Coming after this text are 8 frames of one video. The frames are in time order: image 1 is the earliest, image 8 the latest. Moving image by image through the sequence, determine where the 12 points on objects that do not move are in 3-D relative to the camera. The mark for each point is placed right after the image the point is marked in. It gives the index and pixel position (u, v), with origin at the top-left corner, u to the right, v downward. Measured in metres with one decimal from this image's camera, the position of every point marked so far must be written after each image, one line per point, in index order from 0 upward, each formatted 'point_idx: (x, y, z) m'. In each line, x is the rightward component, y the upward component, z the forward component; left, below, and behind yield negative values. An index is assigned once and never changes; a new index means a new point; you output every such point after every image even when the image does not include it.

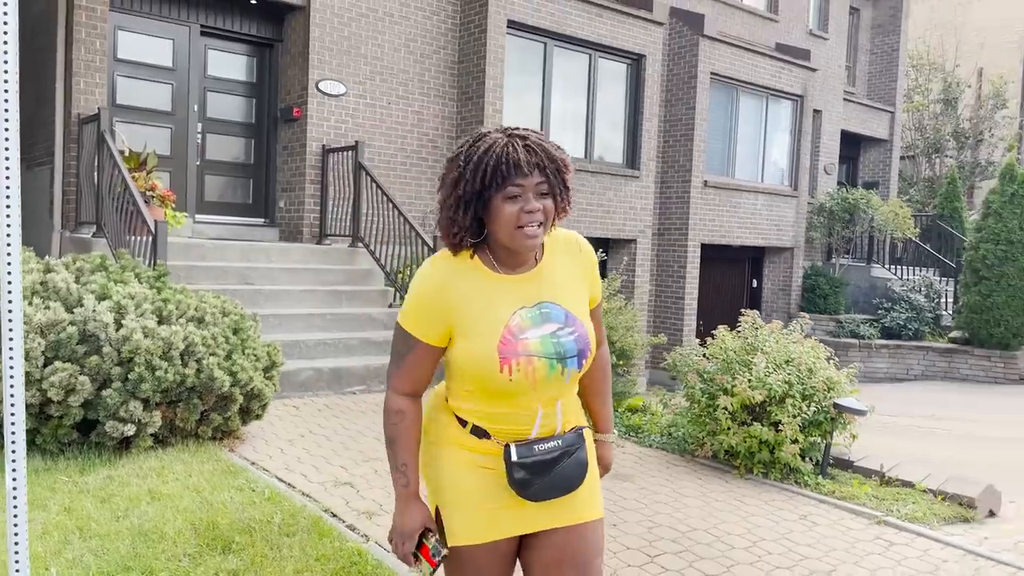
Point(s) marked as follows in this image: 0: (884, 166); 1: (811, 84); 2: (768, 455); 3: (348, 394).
0: (+8.5, +2.8, +19.0) m
1: (+5.9, +4.0, +16.3) m
2: (+1.7, -1.1, +5.6) m
3: (-1.6, -1.0, +8.1) m
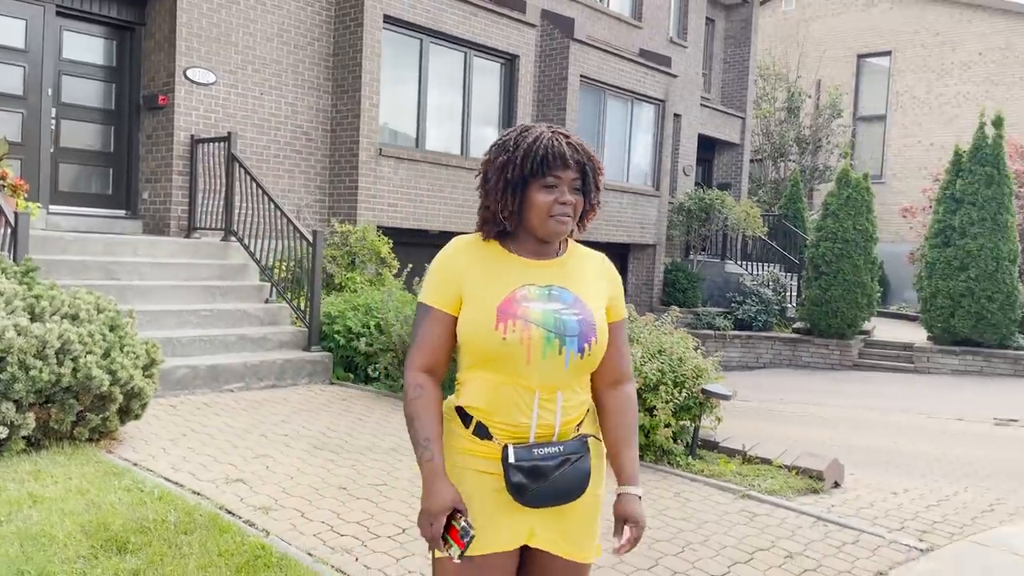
0: (+5.5, +3.0, +20.3) m
1: (+3.3, +4.1, +17.2) m
2: (+1.0, -1.1, +6.0) m
3: (-2.7, -1.0, +7.9) m
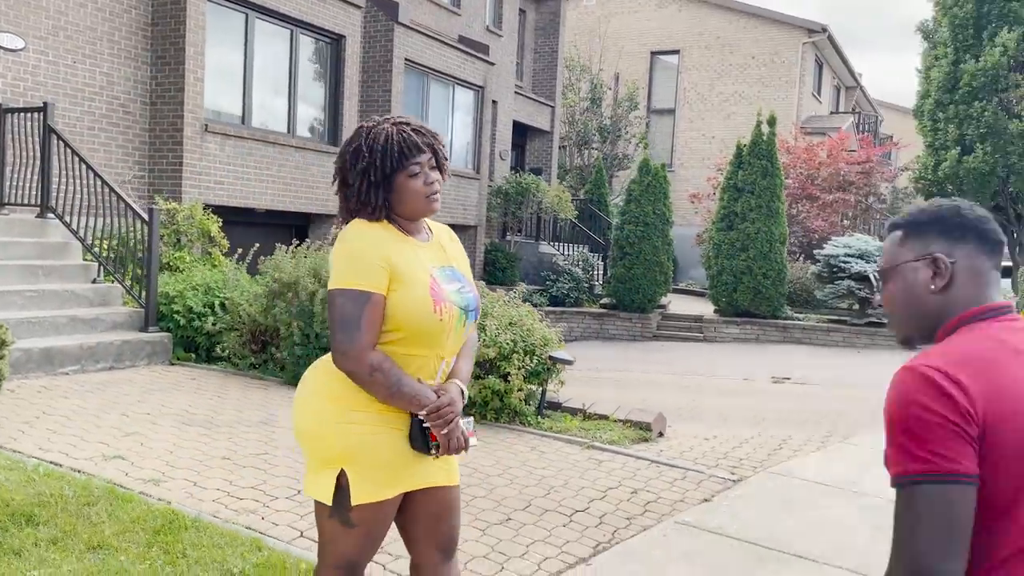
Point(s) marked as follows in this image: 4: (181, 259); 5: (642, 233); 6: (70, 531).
0: (+0.9, +3.5, +21.5) m
1: (-0.5, +4.6, +18.0) m
2: (-0.1, -0.9, +6.6) m
3: (-4.1, -0.8, +7.6) m
4: (-4.2, +0.4, +10.6) m
5: (+2.7, +1.1, +16.9) m
6: (-2.0, -1.1, +3.8) m
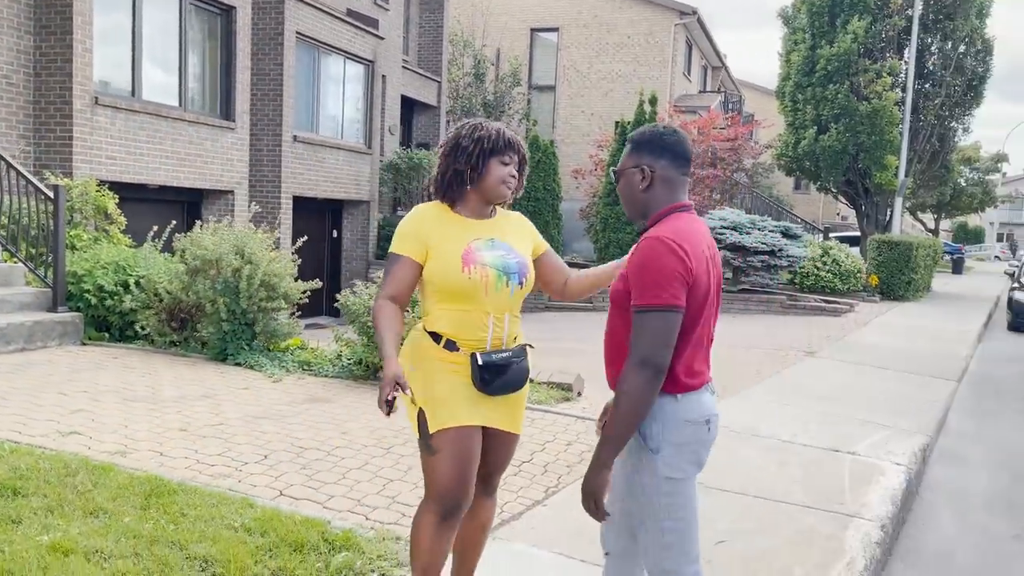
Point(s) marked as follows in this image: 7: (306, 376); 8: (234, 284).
0: (-2.1, +4.2, +21.8) m
1: (-2.9, +5.1, +18.0) m
2: (-0.7, -0.7, +7.0) m
3: (-4.8, -0.6, +7.4) m
4: (-5.4, +0.6, +10.3) m
5: (+0.5, +1.7, +17.5) m
6: (-2.1, -1.0, +3.9) m
7: (-1.8, -0.8, +7.4) m
8: (-2.7, 0.0, +7.9) m
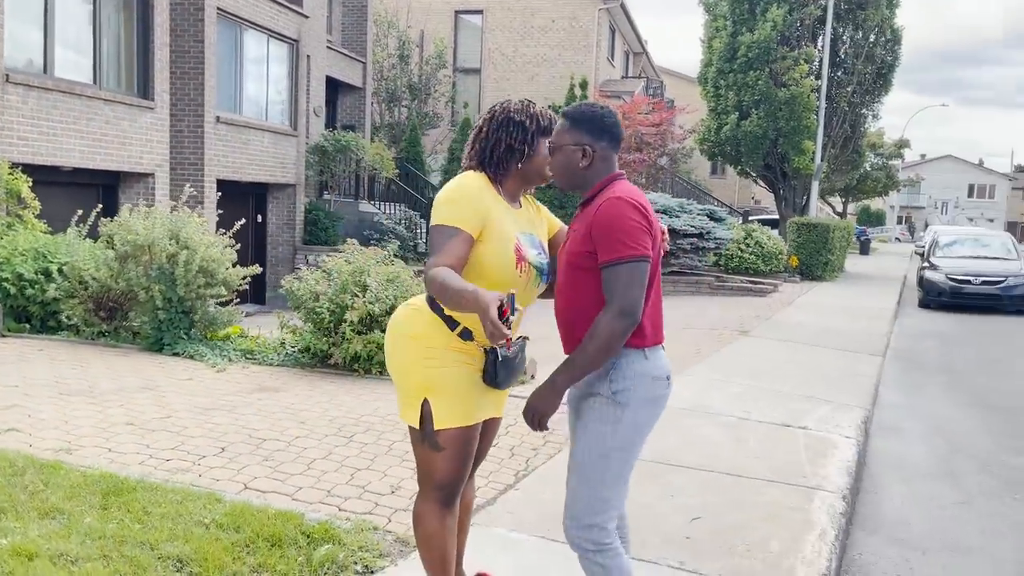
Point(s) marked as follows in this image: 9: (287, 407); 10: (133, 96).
0: (-3.9, +4.6, +21.3) m
1: (-4.4, +5.4, +17.5) m
2: (-1.1, -0.6, +6.9) m
3: (-5.2, -0.5, +6.8) m
4: (-6.1, +0.8, +9.6) m
5: (-1.0, +2.0, +17.4) m
6: (-2.2, -1.0, +3.7) m
7: (-2.3, -0.7, +7.1) m
8: (-3.1, +0.2, +7.6) m
9: (-1.6, -0.8, +5.8) m
10: (-6.0, +3.1, +13.1) m
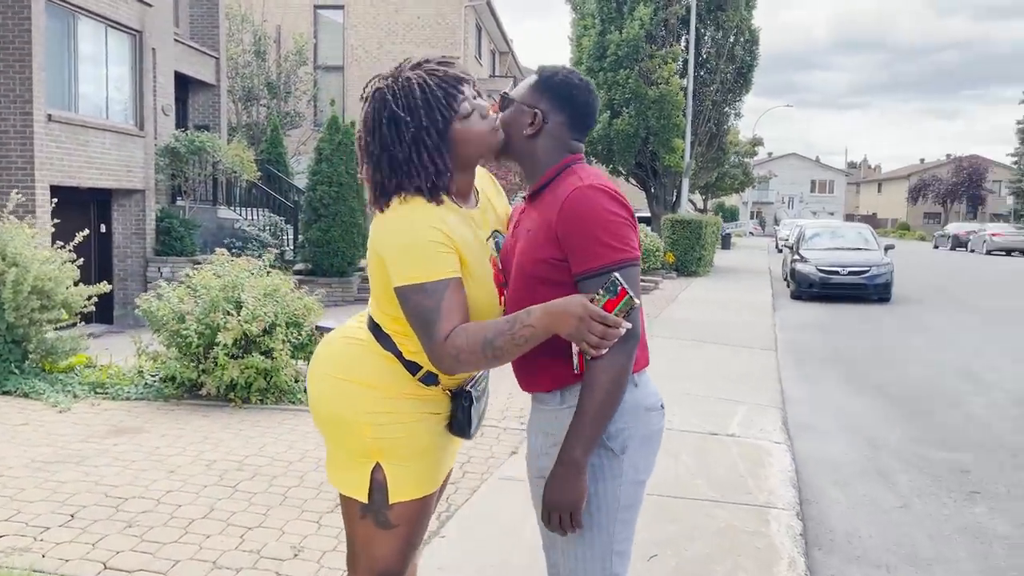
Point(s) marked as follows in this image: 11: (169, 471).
0: (-7.1, +4.3, +19.8) m
1: (-7.0, +5.1, +15.9) m
2: (-1.8, -0.7, +6.0) m
3: (-5.9, -0.8, +5.3) m
4: (-7.2, +0.5, +7.9) m
5: (-3.5, +1.9, +16.4) m
6: (-2.4, -1.1, +2.6) m
7: (-3.0, -0.8, +6.0) m
8: (-4.0, 0.0, +6.3) m
9: (-2.1, -1.0, +4.9) m
10: (-7.8, +2.7, +11.4) m
11: (-1.9, -1.0, +4.5) m
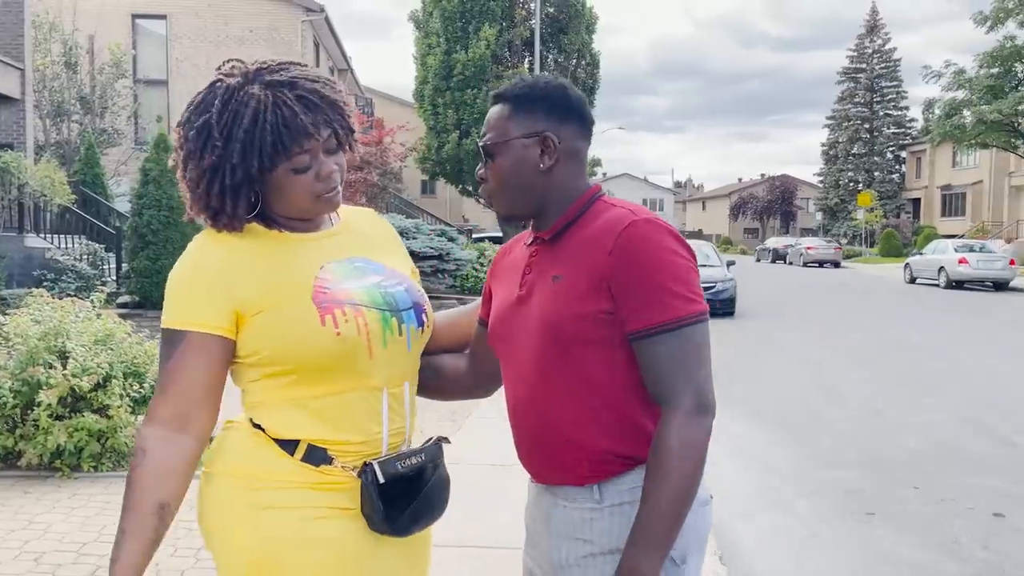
0: (-10.5, +3.5, +17.7) m
1: (-9.7, +4.4, +13.9) m
2: (-2.5, -1.0, +5.1) m
3: (-6.4, -1.2, +3.5) m
4: (-8.2, 0.0, +5.9) m
5: (-6.3, +1.2, +15.0) m
6: (-2.5, -1.3, +1.7) m
7: (-3.7, -1.1, +4.8) m
8: (-4.8, -0.4, +5.0) m
9: (-2.6, -1.2, +3.9) m
10: (-9.6, +2.1, +9.2) m
11: (-2.3, -1.3, +3.6) m
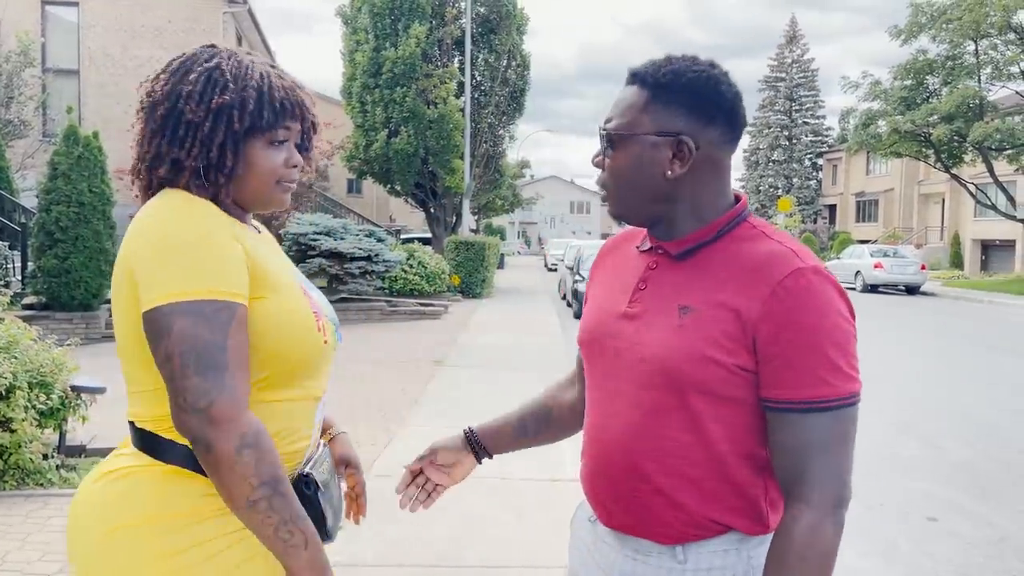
0: (-12.0, +3.5, +16.5) m
1: (-10.8, +4.5, +12.8) m
2: (-2.9, -1.0, +4.6) m
3: (-6.6, -1.2, +2.8) m
4: (-8.6, 0.0, +5.0) m
5: (-7.5, +1.2, +14.2) m
6: (-2.5, -1.3, +1.2) m
7: (-4.0, -1.2, +4.3) m
8: (-5.1, -0.4, +4.4) m
9: (-2.9, -1.2, +3.5) m
10: (-10.2, +2.1, +8.2) m
11: (-2.5, -1.3, +3.2) m
